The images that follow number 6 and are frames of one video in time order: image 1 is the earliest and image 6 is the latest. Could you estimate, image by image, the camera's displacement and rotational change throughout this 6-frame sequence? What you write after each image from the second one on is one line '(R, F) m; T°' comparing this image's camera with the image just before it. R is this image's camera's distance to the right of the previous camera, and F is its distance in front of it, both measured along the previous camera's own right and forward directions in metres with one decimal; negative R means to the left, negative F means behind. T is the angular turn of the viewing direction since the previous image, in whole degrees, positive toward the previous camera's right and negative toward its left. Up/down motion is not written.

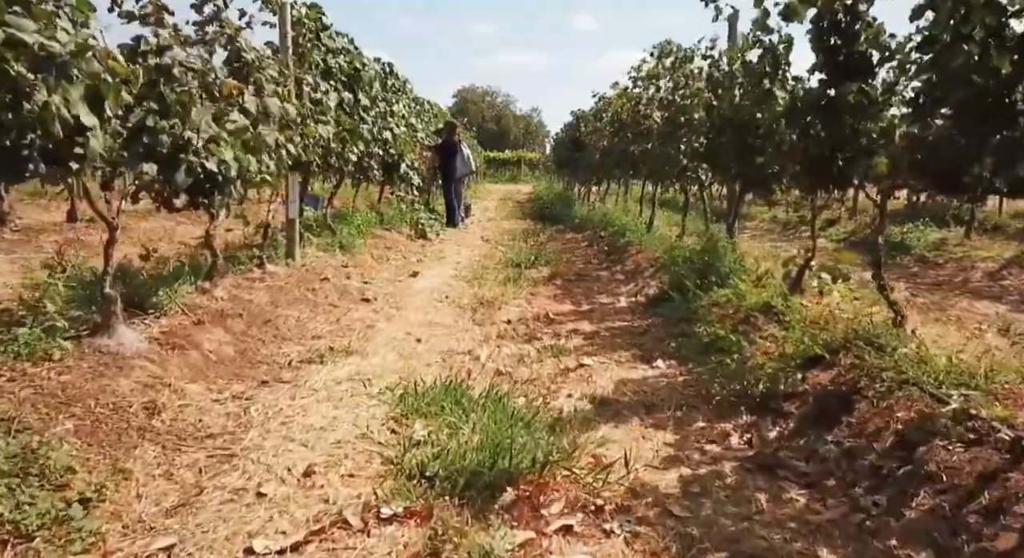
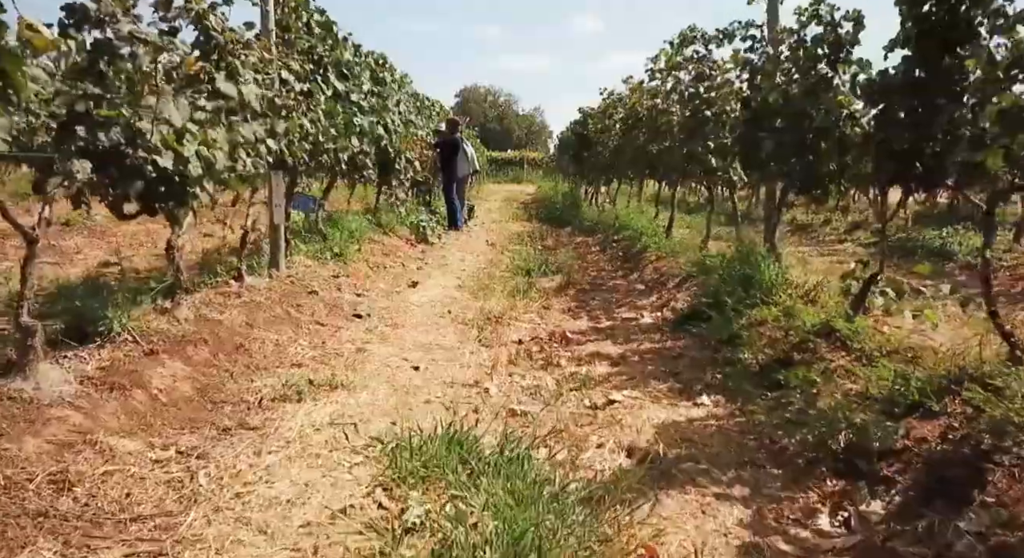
(-0.1, +1.0) m; 0°
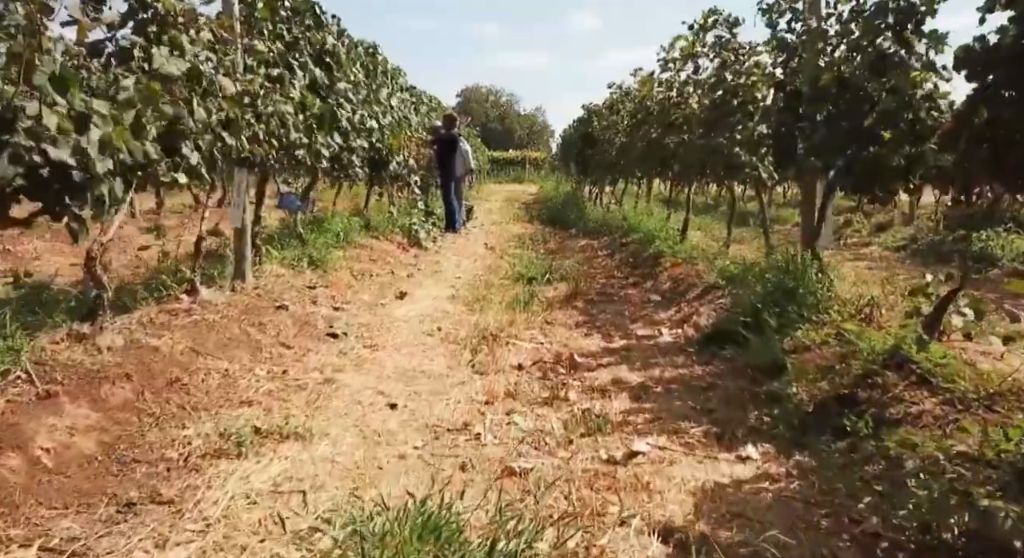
(0.0, +1.1) m; 0°
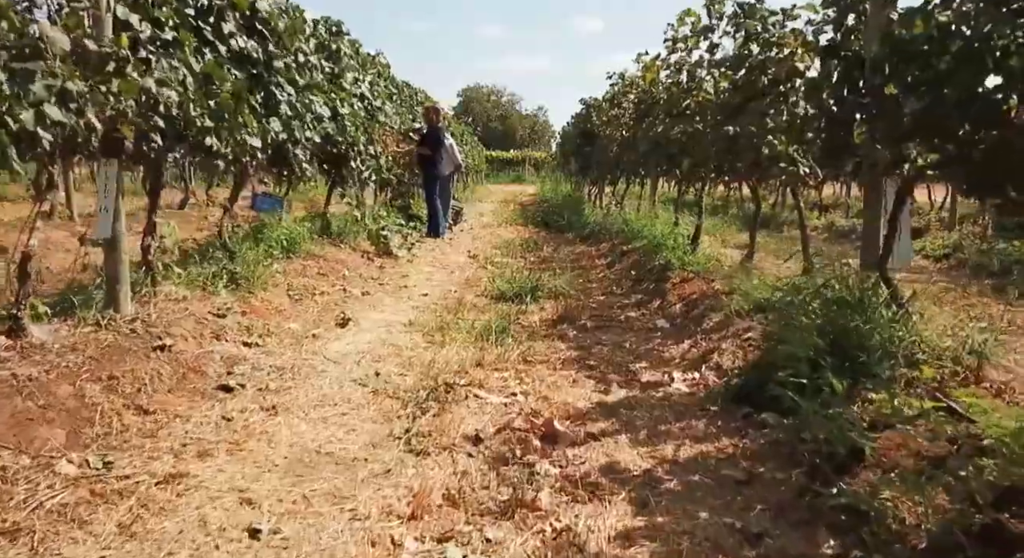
(+0.3, +1.8) m; 0°
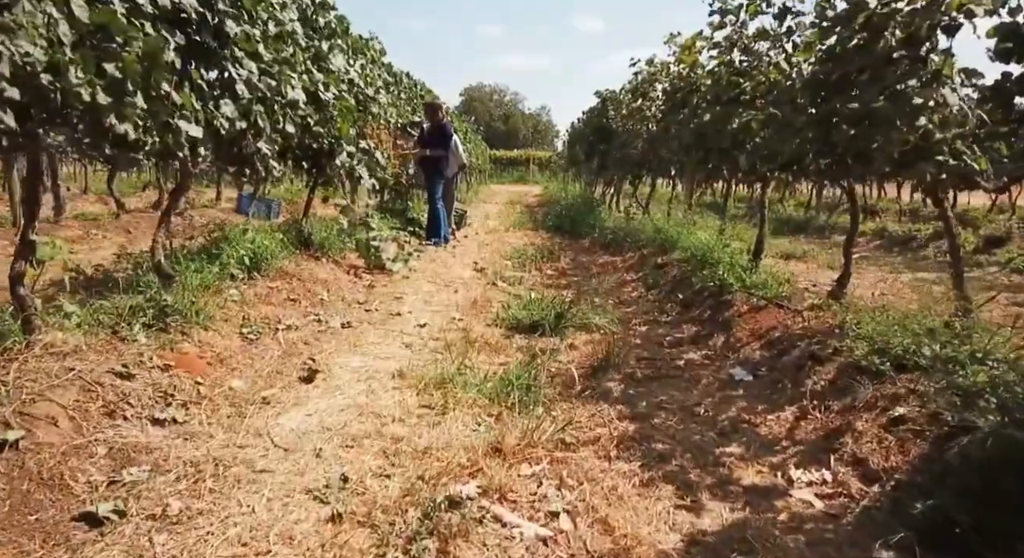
(-0.2, +1.9) m; 0°
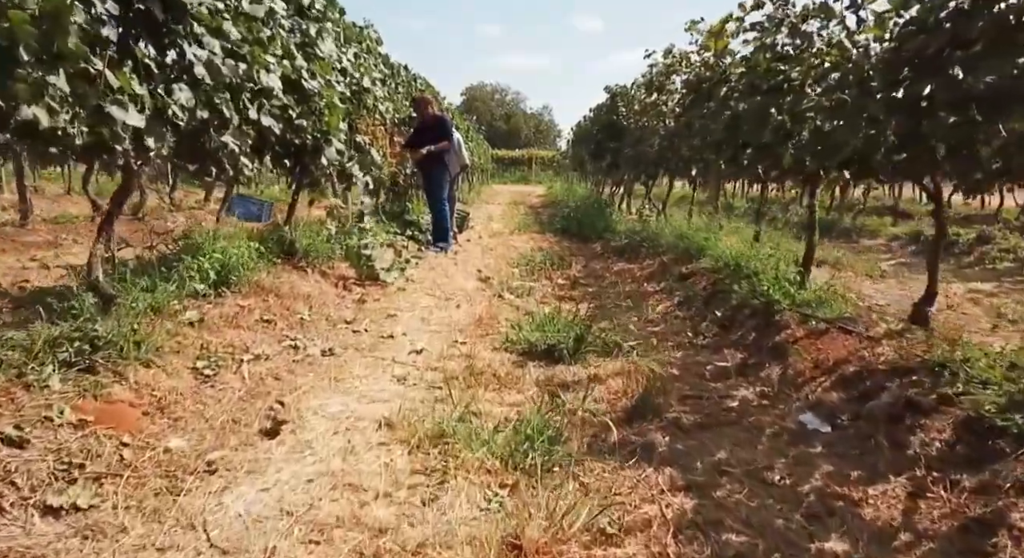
(-0.1, +1.1) m; 0°
